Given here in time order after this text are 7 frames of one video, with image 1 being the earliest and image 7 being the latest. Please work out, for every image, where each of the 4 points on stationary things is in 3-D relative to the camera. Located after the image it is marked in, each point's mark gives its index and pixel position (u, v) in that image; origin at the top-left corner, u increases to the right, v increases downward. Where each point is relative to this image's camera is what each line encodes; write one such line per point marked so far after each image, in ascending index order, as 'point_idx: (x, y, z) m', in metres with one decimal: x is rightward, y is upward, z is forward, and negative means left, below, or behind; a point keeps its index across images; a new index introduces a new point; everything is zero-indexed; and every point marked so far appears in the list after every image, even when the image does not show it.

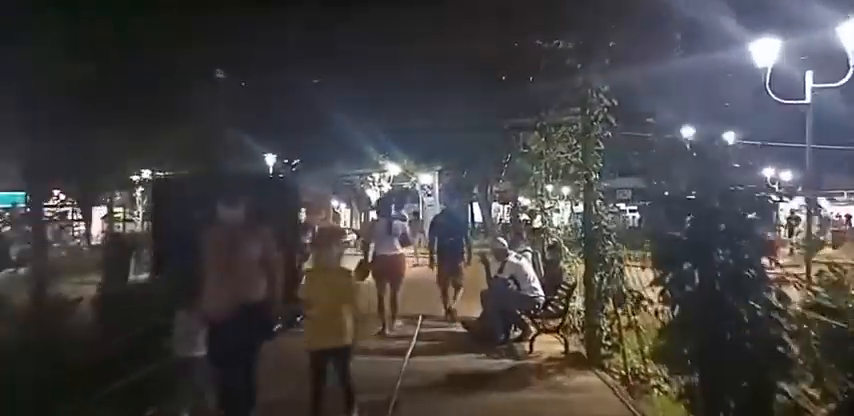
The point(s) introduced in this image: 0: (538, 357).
0: (+1.4, -1.9, +7.6) m
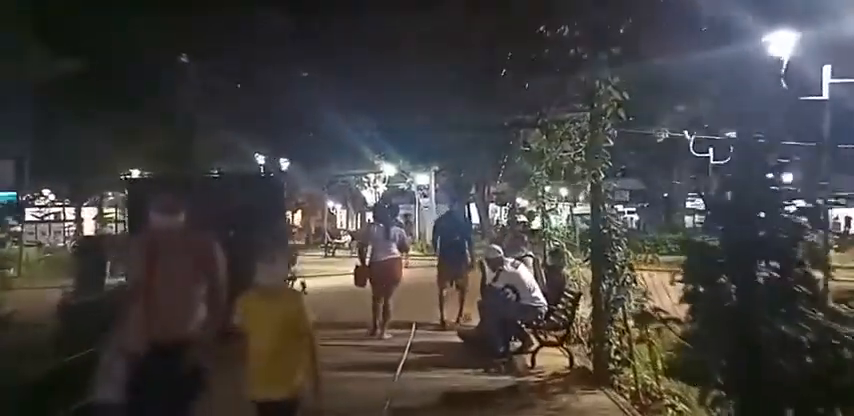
0: (+1.3, -1.9, +7.0) m
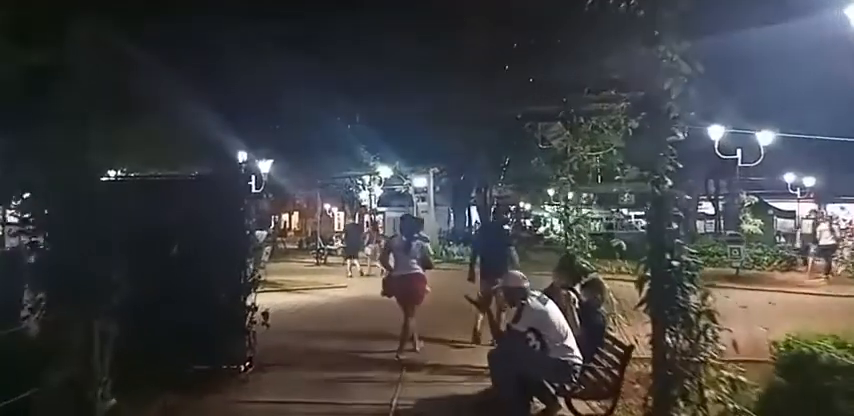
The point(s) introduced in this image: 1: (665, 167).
0: (+1.2, -2.1, +5.1) m
1: (+1.9, +0.3, +4.8) m
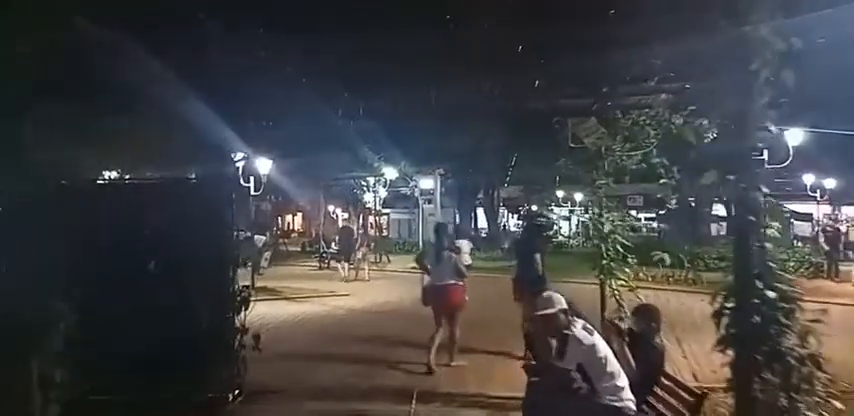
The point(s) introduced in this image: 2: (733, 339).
0: (+1.4, -2.2, +4.1) m
1: (+2.0, +0.3, +3.8) m
2: (+1.9, -0.9, +3.8) m
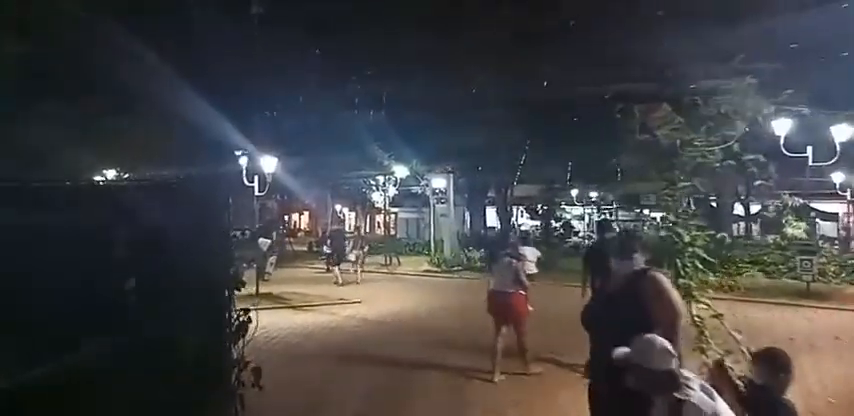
0: (+1.7, -2.2, +2.9) m
1: (+2.3, +0.2, +2.6) m
2: (+2.2, -1.0, +2.6) m
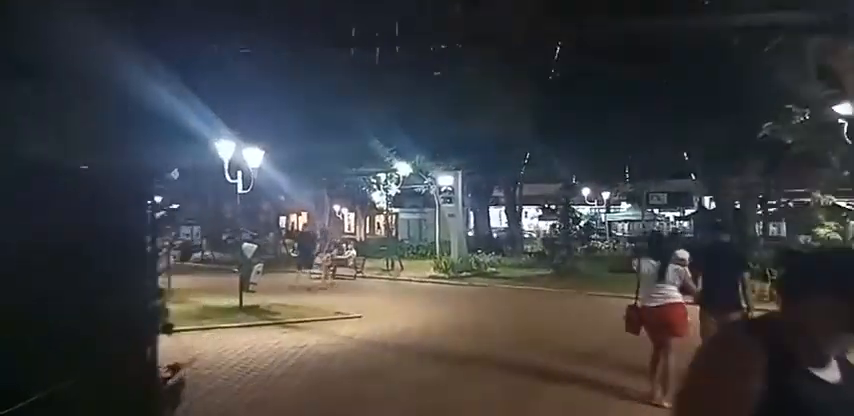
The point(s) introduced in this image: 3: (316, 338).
0: (+1.9, -2.2, +0.8) m
1: (+2.5, +0.2, +0.5) m
2: (+2.4, -0.9, +0.5) m
3: (-2.1, -2.5, +11.6) m
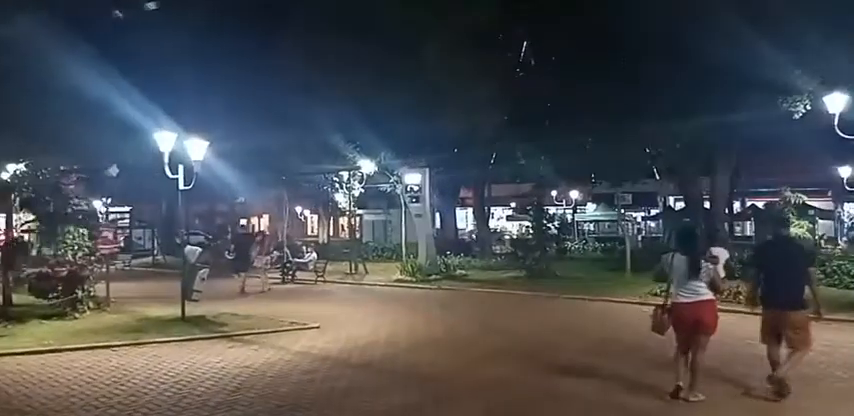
0: (+2.0, -2.1, -0.4) m
1: (+2.6, +0.3, -0.6) m
2: (+2.5, -0.8, -0.7) m
3: (-2.7, -2.5, +10.2) m
